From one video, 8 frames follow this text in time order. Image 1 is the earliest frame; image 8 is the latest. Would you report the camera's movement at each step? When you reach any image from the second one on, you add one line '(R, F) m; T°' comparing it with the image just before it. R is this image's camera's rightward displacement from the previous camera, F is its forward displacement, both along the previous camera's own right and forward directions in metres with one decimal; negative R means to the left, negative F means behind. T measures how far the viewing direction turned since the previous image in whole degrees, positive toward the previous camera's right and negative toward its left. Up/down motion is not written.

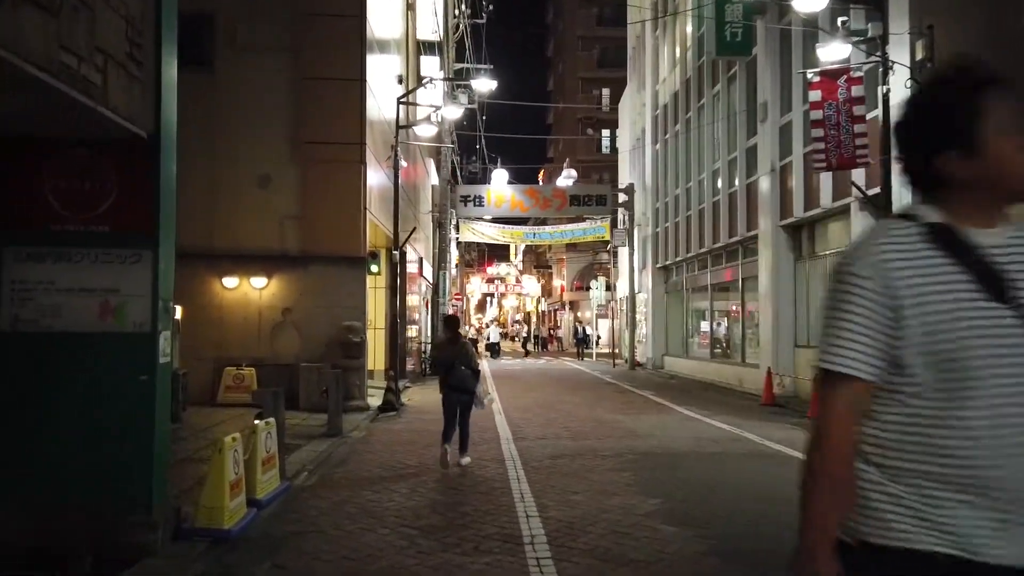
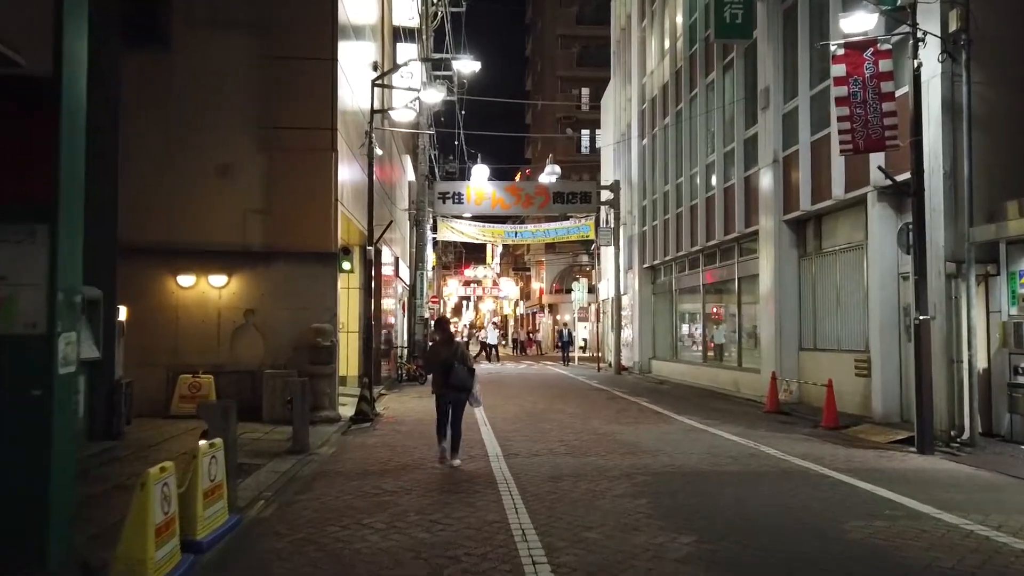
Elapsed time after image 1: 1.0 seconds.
(-0.2, +1.5) m; +2°
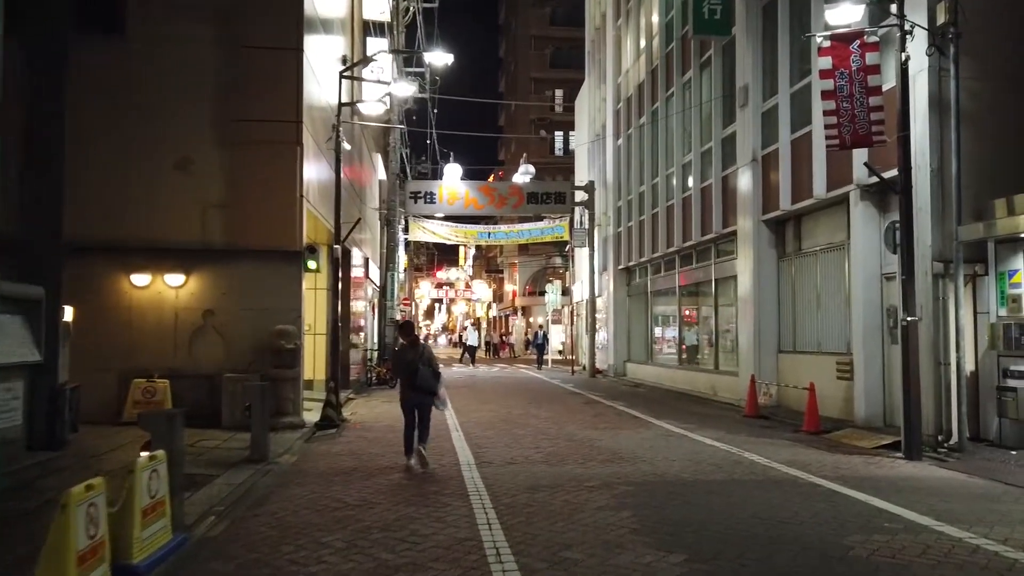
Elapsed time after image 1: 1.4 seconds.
(0.0, +0.6) m; +2°
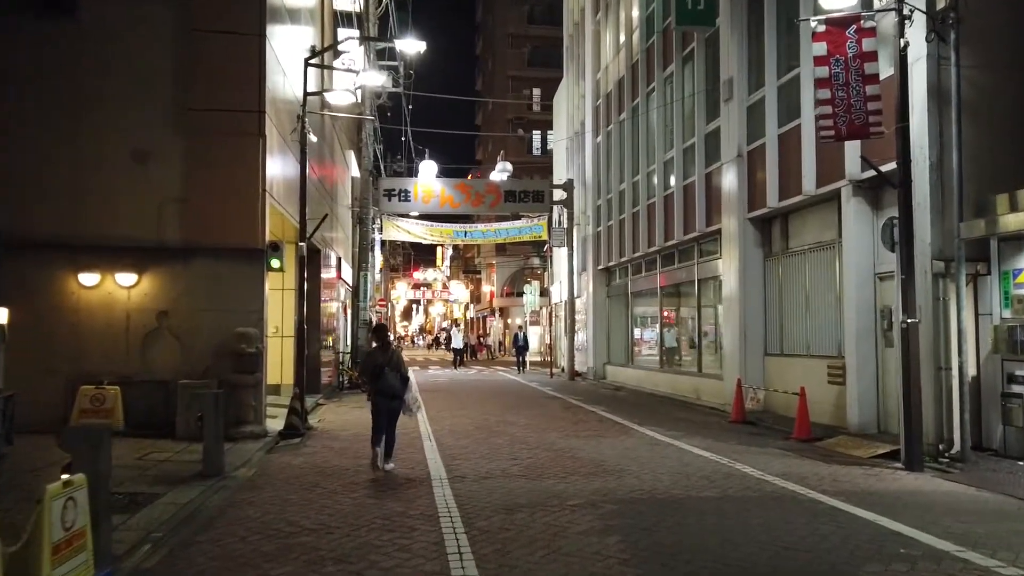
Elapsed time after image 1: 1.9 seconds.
(0.0, +0.8) m; +2°
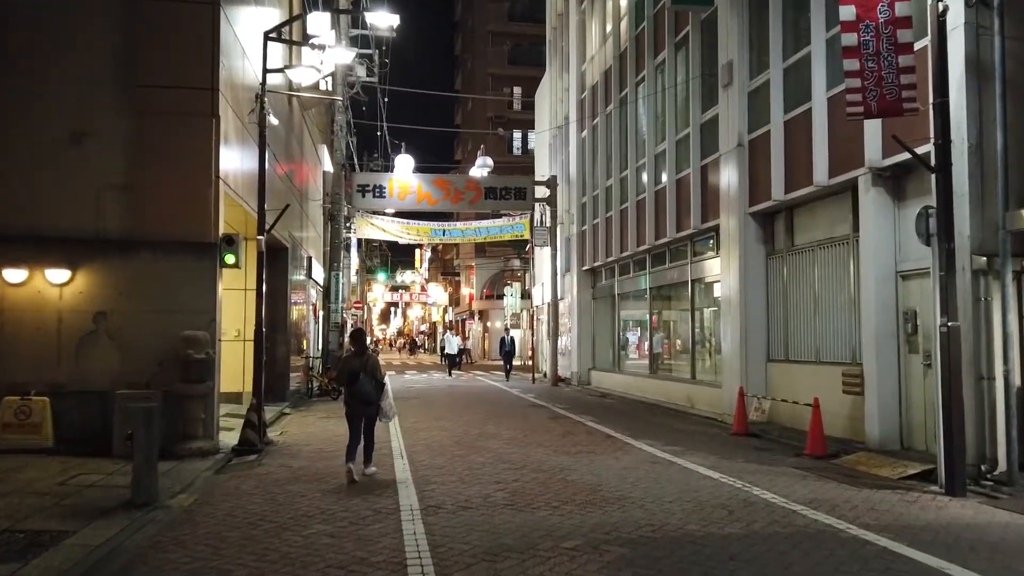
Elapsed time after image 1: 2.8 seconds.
(-0.1, +1.4) m; +2°
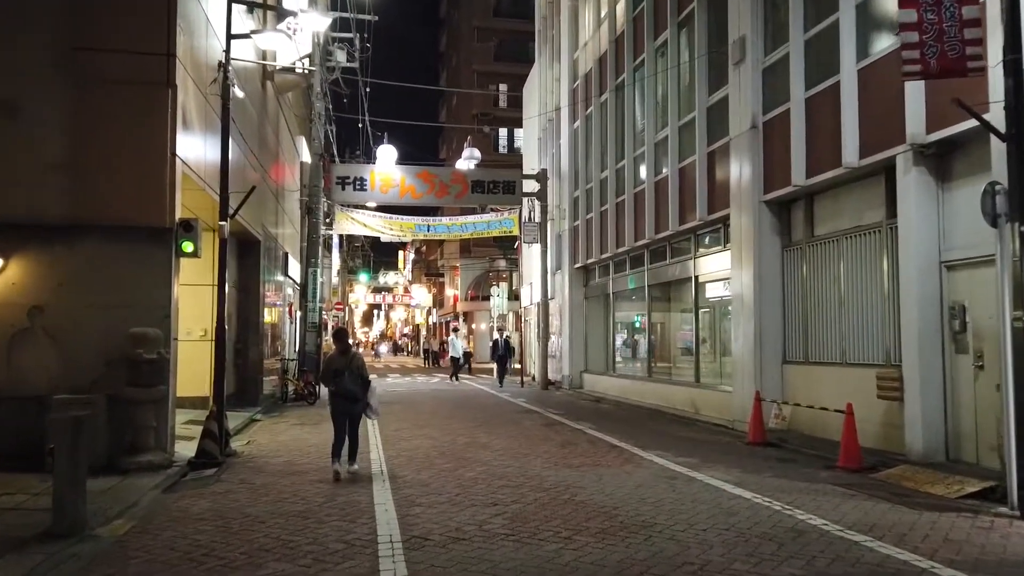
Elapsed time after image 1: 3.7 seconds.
(-0.2, +1.4) m; +1°
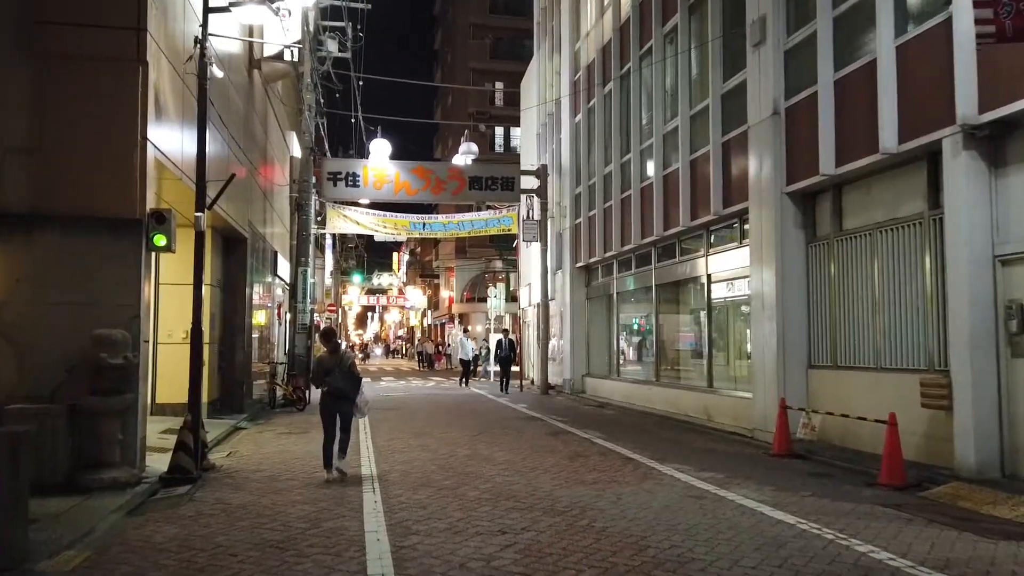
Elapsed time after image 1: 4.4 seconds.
(-0.2, +1.1) m; 0°
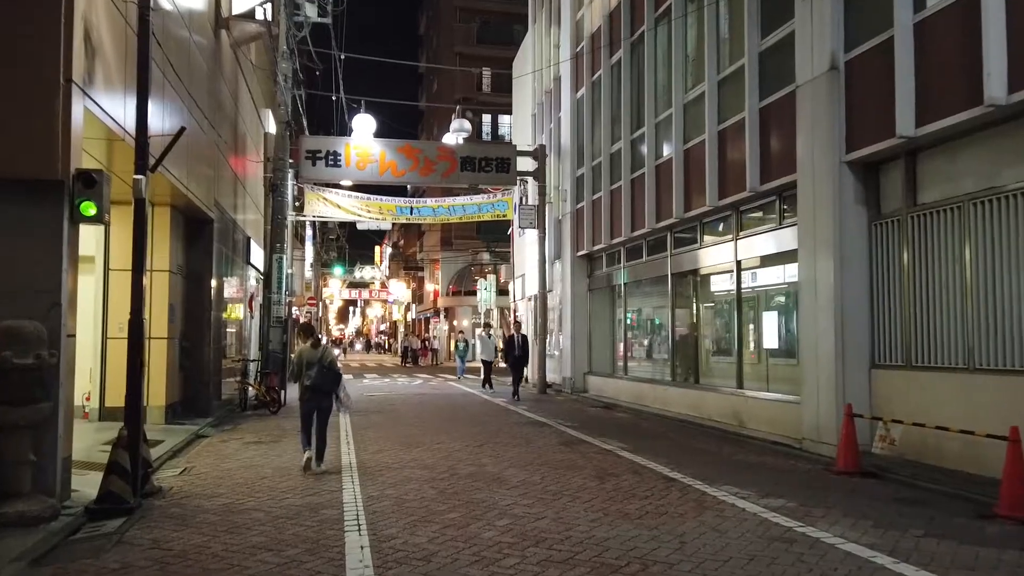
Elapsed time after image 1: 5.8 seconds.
(-0.4, +2.1) m; +1°
